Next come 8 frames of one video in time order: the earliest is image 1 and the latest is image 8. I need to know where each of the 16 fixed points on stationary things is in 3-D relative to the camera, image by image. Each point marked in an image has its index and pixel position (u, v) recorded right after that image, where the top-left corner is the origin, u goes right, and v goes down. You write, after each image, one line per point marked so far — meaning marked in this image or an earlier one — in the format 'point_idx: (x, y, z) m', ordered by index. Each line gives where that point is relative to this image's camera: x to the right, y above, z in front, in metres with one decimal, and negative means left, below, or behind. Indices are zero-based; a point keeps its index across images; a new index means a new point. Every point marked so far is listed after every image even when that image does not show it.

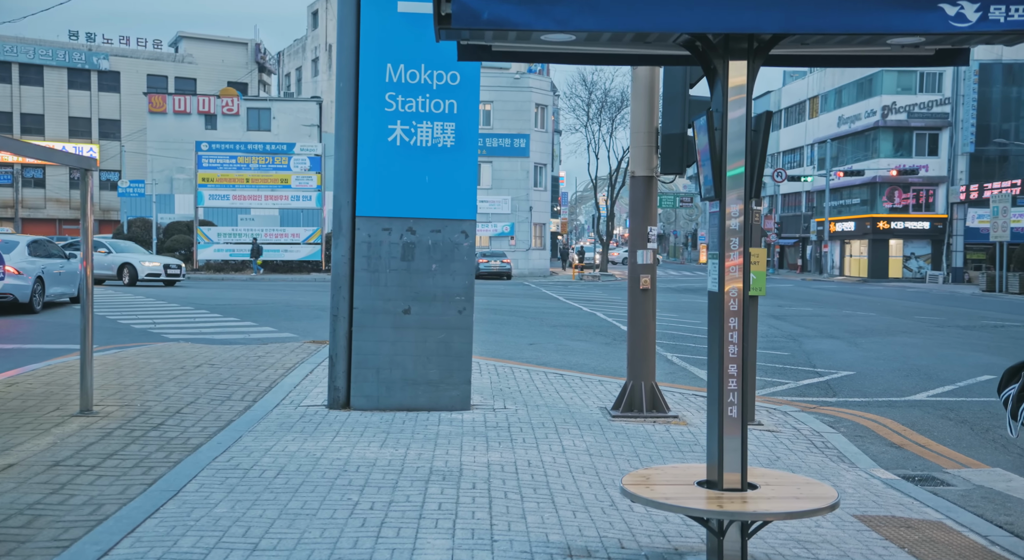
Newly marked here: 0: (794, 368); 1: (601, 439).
0: (+3.8, -1.2, +14.4) m
1: (+0.7, -1.2, +7.9) m
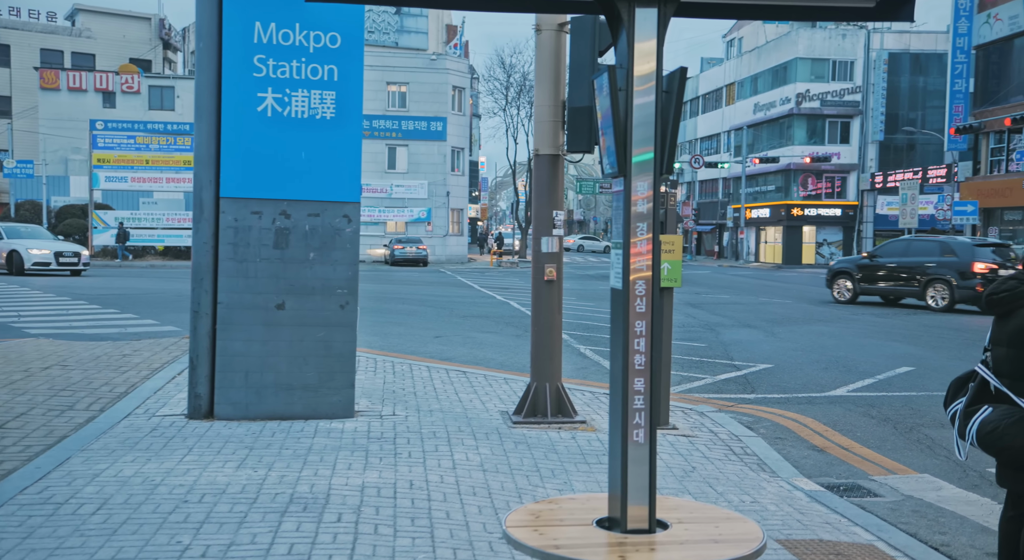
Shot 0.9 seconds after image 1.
0: (+2.6, -1.1, +13.8) m
1: (-0.1, -1.1, +7.1) m
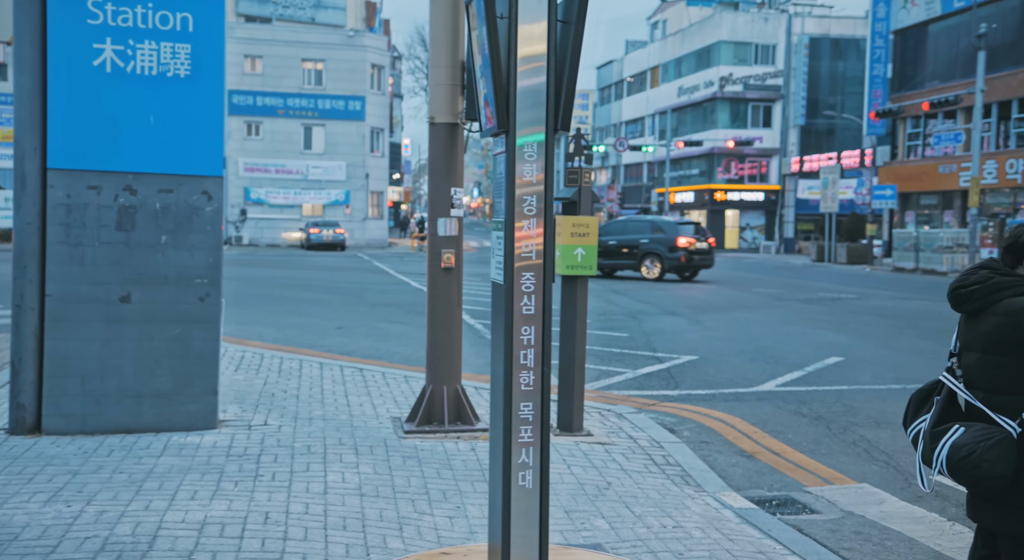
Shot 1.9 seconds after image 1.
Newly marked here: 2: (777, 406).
0: (+1.4, -0.9, +13.0) m
1: (-0.7, -1.1, +6.0) m
2: (+2.4, -1.1, +9.6) m
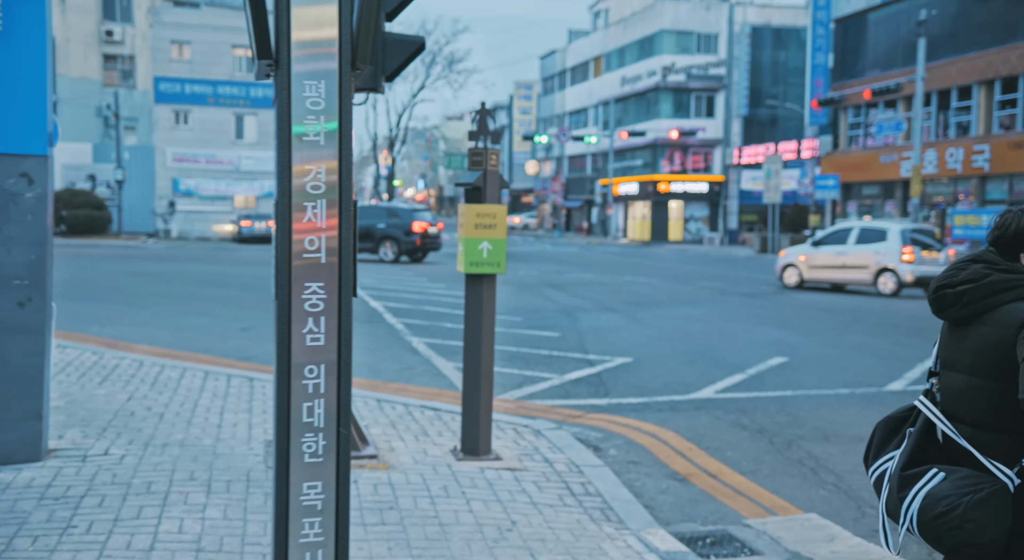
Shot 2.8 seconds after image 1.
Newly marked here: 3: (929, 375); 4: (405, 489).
0: (+0.6, -0.8, +12.0) m
1: (-1.3, -1.1, +5.0) m
2: (+1.6, -1.1, +8.7) m
3: (+1.4, -0.3, +3.5) m
4: (-0.6, -1.1, +5.6) m
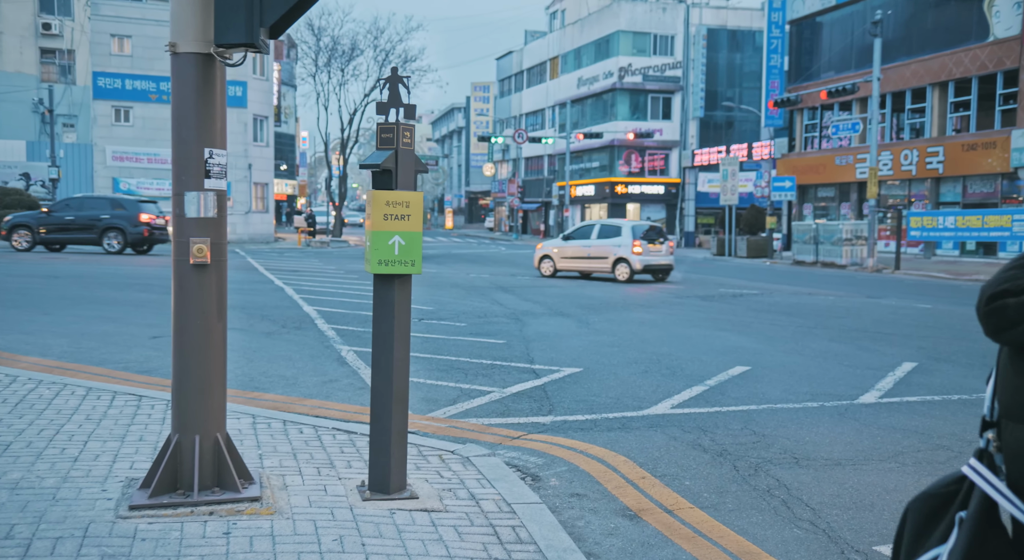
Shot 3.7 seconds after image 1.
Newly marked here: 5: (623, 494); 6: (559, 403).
0: (-0.1, -0.9, +10.9) m
1: (-1.6, -1.1, +3.8) m
2: (+1.1, -1.1, +7.7) m
3: (+1.1, -0.3, +2.5) m
4: (-0.9, -1.1, +4.5) m
5: (+0.6, -1.2, +6.1) m
6: (+0.4, -1.0, +8.9) m
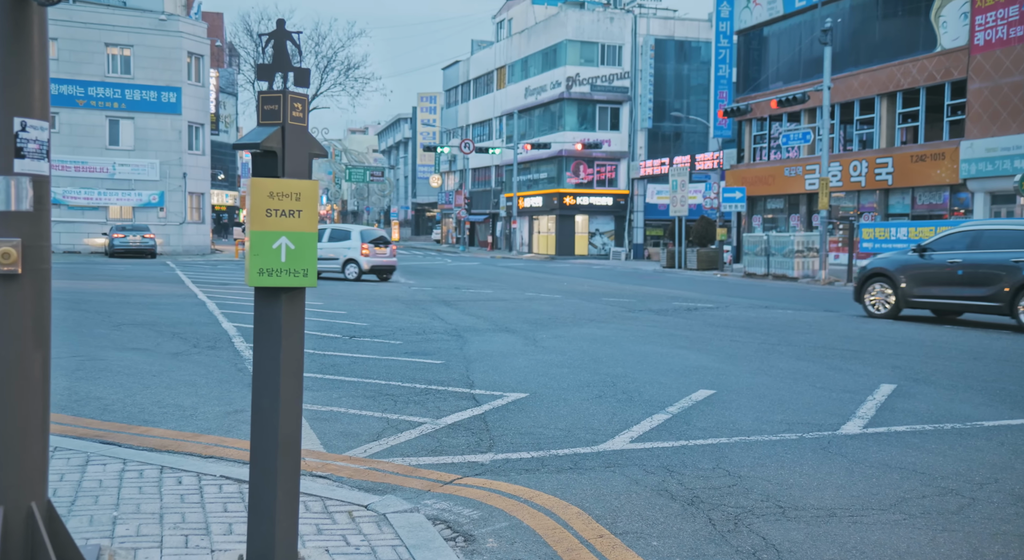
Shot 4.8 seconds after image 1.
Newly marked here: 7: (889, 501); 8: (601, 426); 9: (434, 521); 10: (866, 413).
0: (-0.6, -1.0, +9.7) m
1: (-1.9, -1.1, +2.5) m
2: (+0.7, -1.2, +6.5) m
3: (+0.9, -0.3, +1.3) m
4: (-1.2, -1.2, +3.3) m
5: (+0.3, -1.3, +4.9) m
6: (-0.1, -1.1, +7.7) m
7: (+2.1, -1.2, +5.9) m
8: (+0.7, -1.1, +8.1) m
9: (-0.4, -1.2, +5.4) m
10: (+2.8, -1.1, +8.6) m
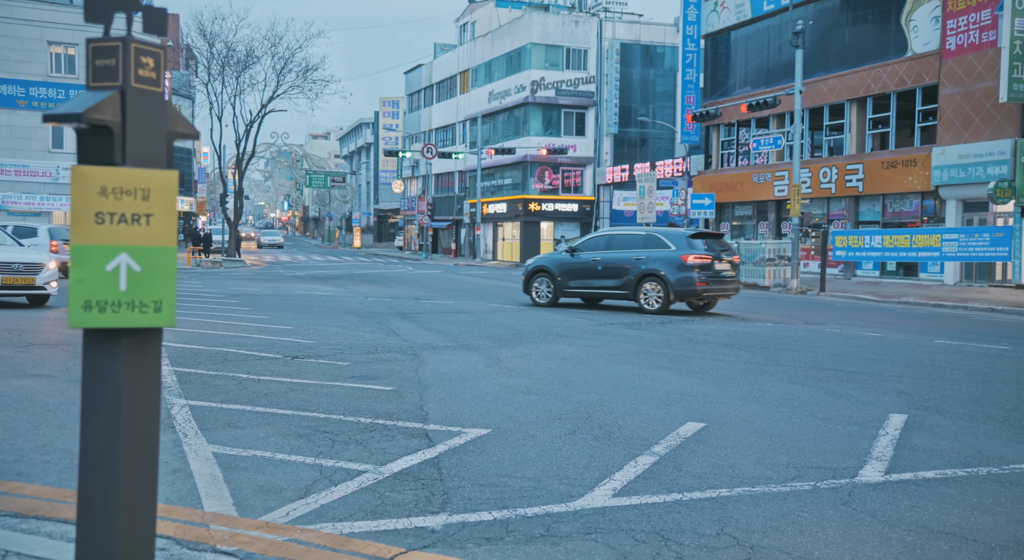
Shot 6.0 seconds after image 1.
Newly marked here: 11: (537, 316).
0: (-1.0, -1.1, +8.4) m
1: (-1.9, -1.2, +1.2) m
2: (+0.5, -1.3, +5.2) m
3: (+0.8, -0.4, +0.1) m
4: (-1.3, -1.2, +1.9) m
5: (+0.1, -1.4, +3.6) m
6: (-0.3, -1.2, +6.4) m
7: (+1.9, -1.3, +4.6) m
8: (+0.4, -1.2, +6.8) m
9: (-0.6, -1.3, +4.1) m
10: (+2.6, -1.2, +7.4) m
11: (+0.5, -0.6, +18.2) m
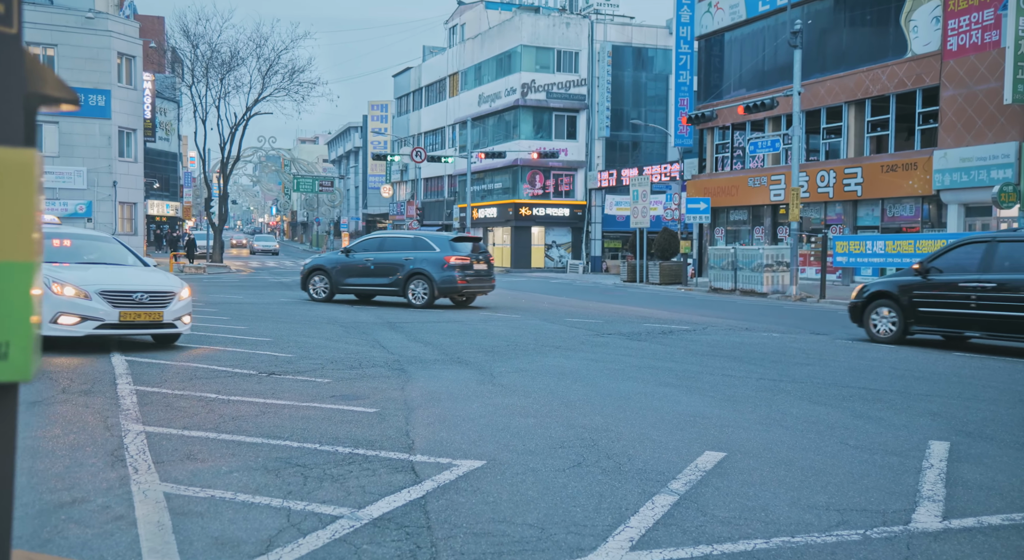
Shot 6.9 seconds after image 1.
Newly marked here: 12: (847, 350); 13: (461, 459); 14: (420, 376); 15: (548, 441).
0: (-1.0, -1.2, +7.4) m
1: (-1.9, -1.3, +0.2) m
2: (+0.5, -1.4, +4.2) m
3: (+0.9, -0.5, -0.9) m
4: (-1.3, -1.3, +0.9) m
5: (+0.2, -1.4, +2.6) m
6: (-0.3, -1.3, +5.4) m
7: (+1.9, -1.4, +3.7) m
8: (+0.4, -1.3, +5.9) m
9: (-0.5, -1.3, +3.1) m
10: (+2.5, -1.3, +6.5) m
11: (+0.4, -0.8, +17.3) m
12: (+4.5, -0.9, +14.5) m
13: (-0.4, -1.2, +7.4) m
14: (-0.9, -1.0, +11.5) m
15: (+0.3, -1.2, +7.9) m
